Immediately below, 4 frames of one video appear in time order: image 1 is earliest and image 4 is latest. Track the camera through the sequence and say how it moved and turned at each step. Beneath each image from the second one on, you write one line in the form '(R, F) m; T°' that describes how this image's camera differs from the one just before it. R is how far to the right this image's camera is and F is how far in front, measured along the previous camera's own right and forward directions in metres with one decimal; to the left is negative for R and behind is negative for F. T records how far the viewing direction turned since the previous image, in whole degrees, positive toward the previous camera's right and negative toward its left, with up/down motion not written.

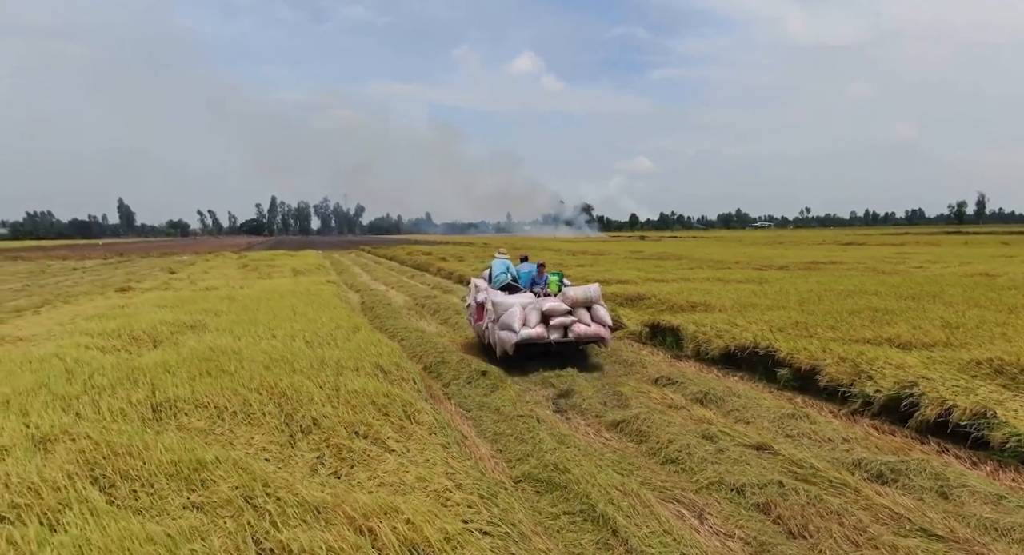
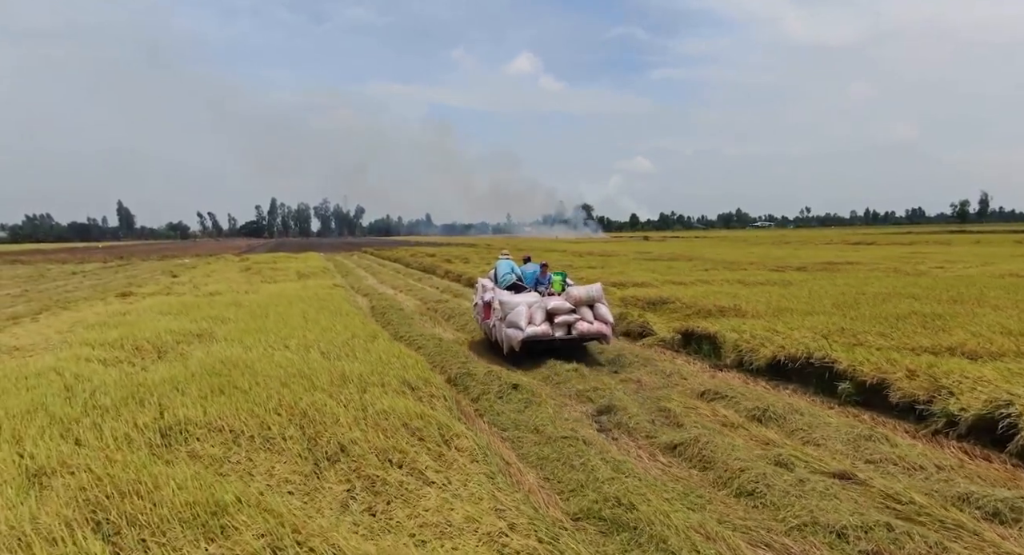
(-0.4, +0.5) m; 0°
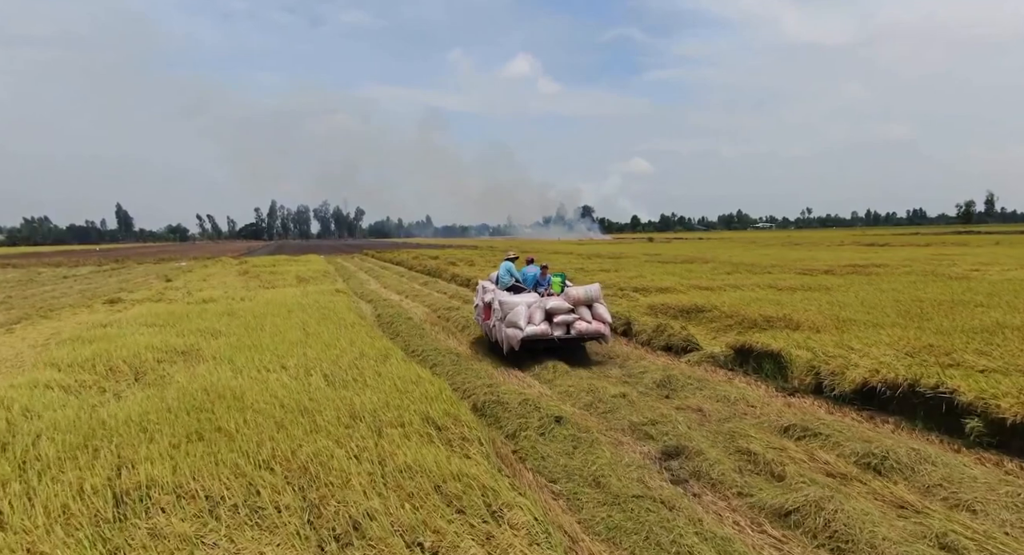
(-0.4, +1.2) m; 0°
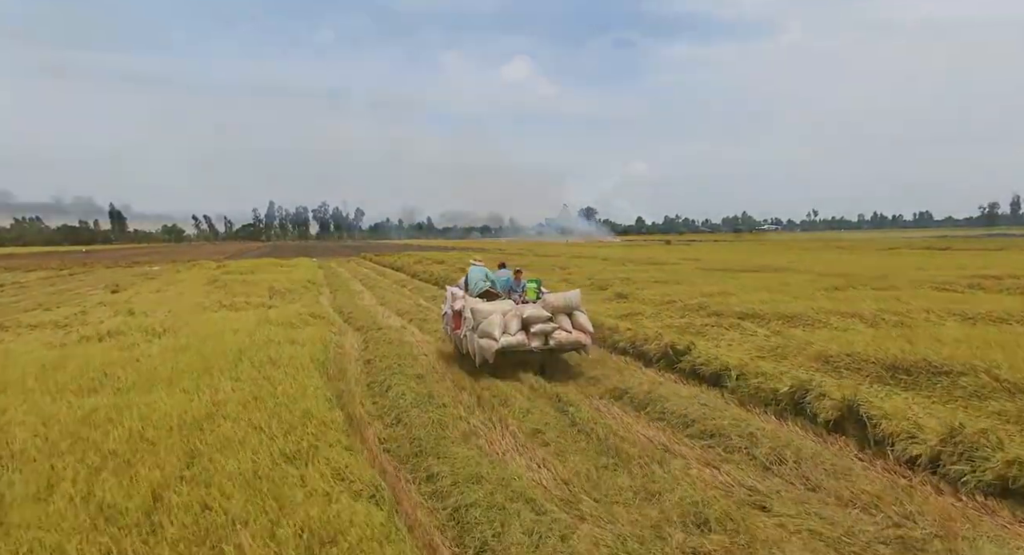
(-1.0, +5.3) m; 0°
